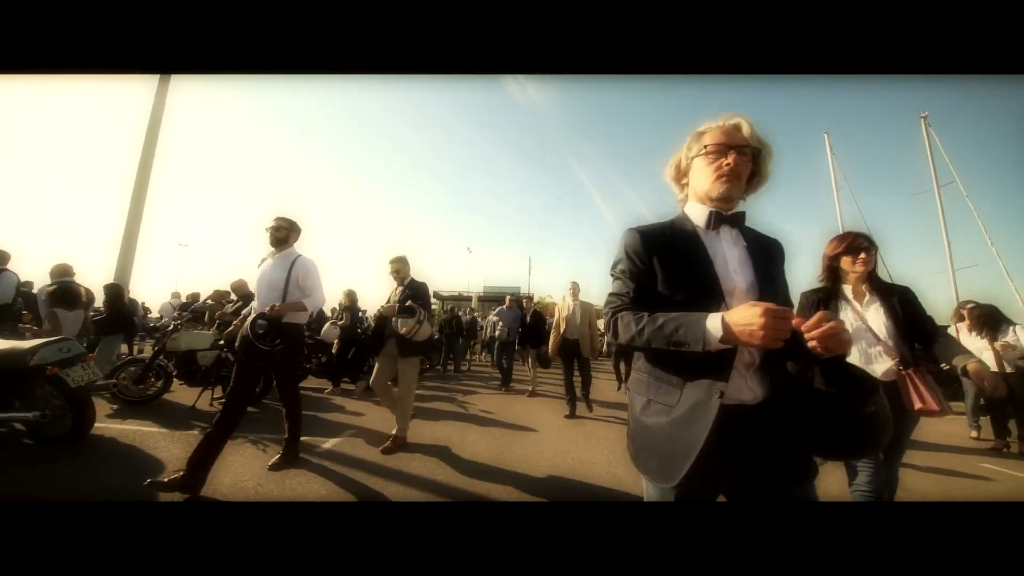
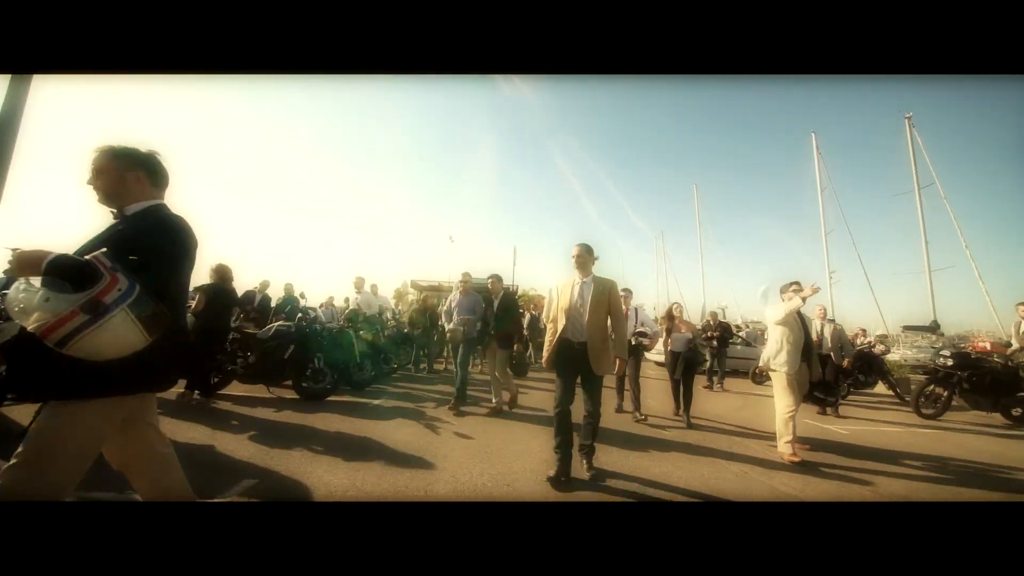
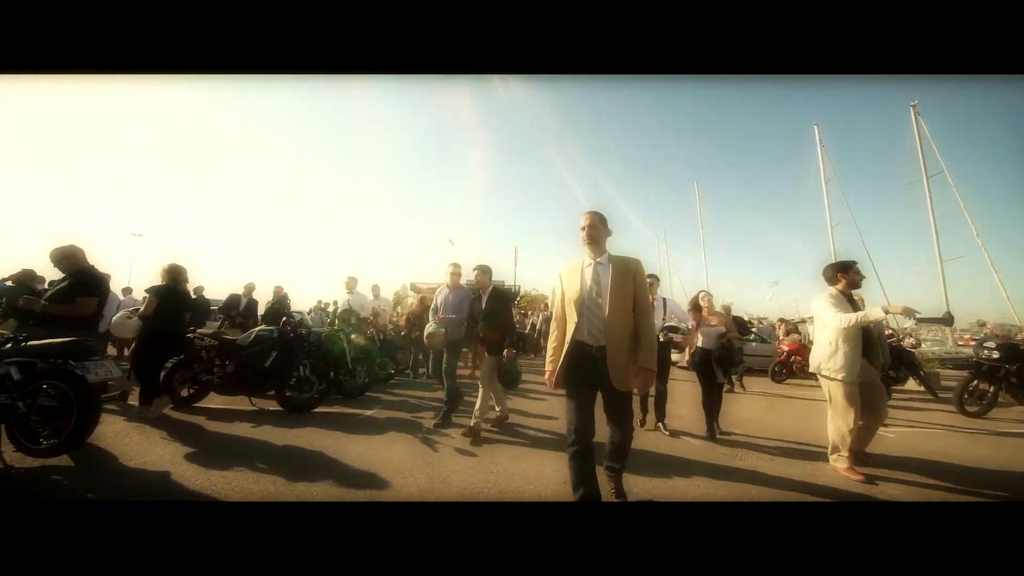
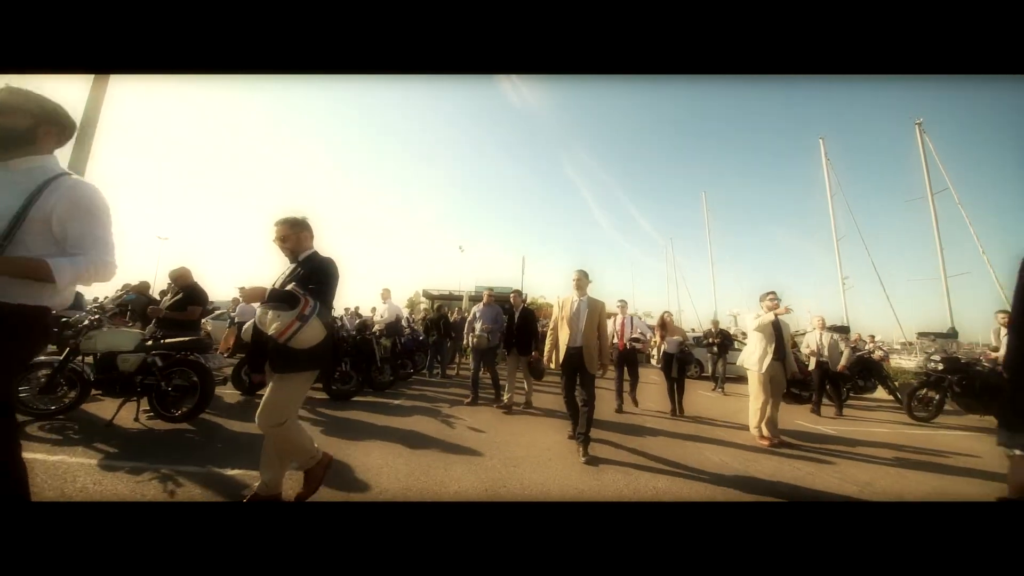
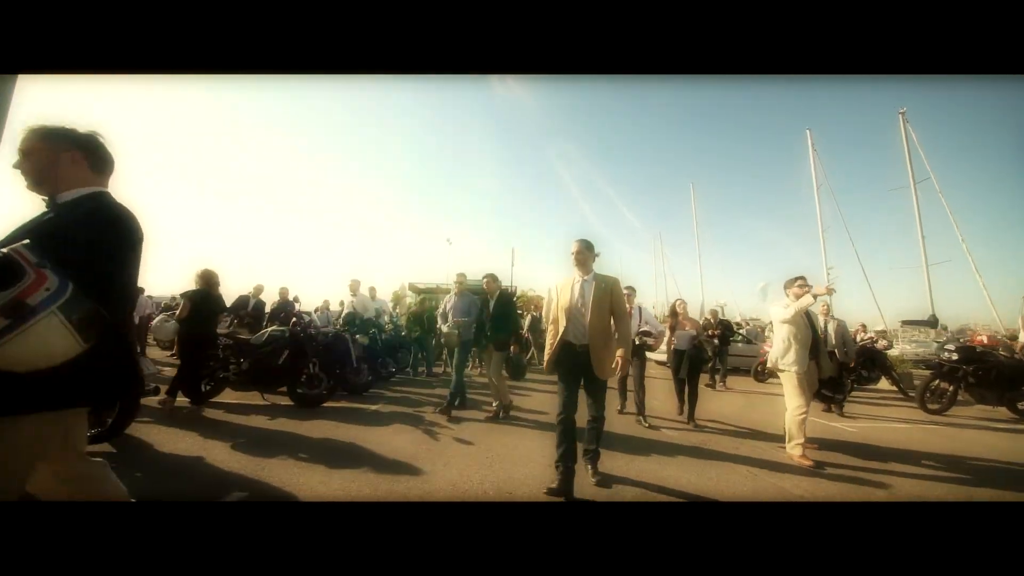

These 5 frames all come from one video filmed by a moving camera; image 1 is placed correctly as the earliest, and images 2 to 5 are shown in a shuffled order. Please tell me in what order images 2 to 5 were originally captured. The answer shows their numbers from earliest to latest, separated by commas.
4, 2, 5, 3
